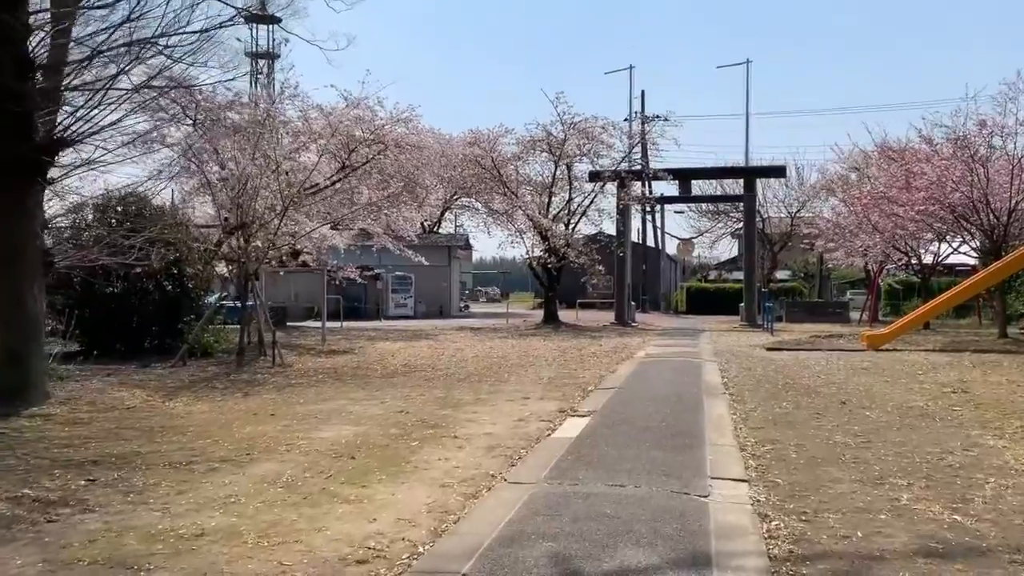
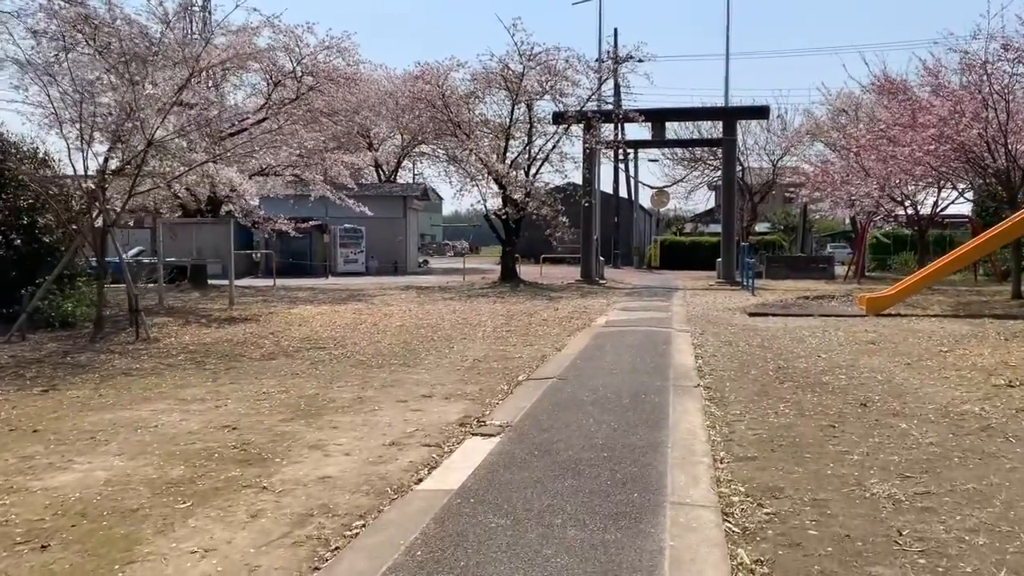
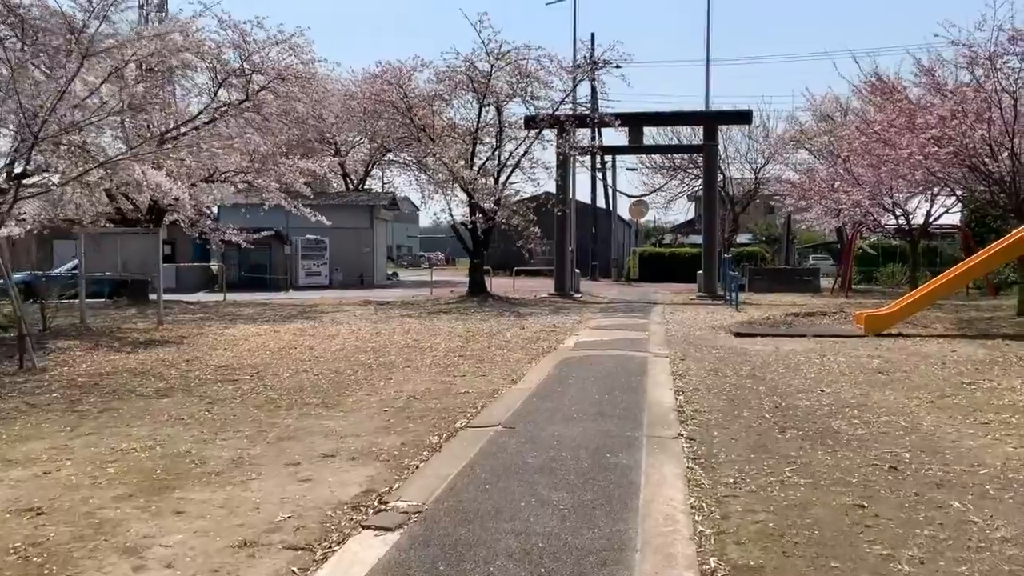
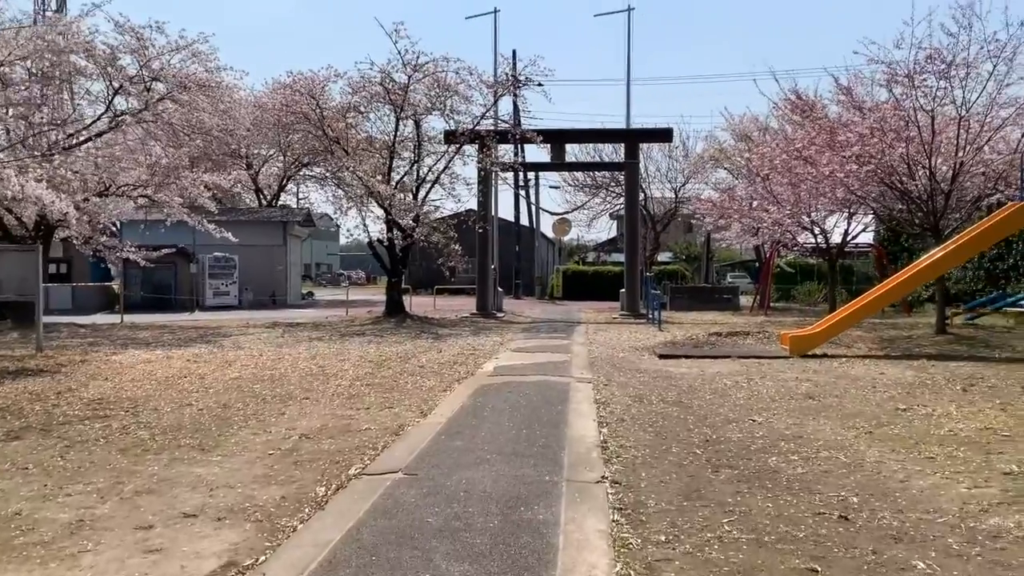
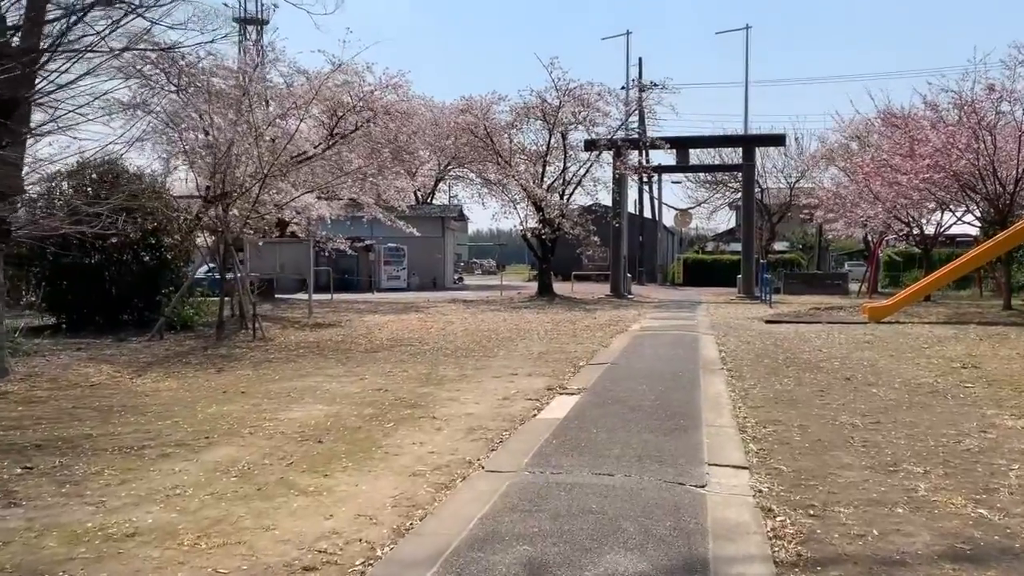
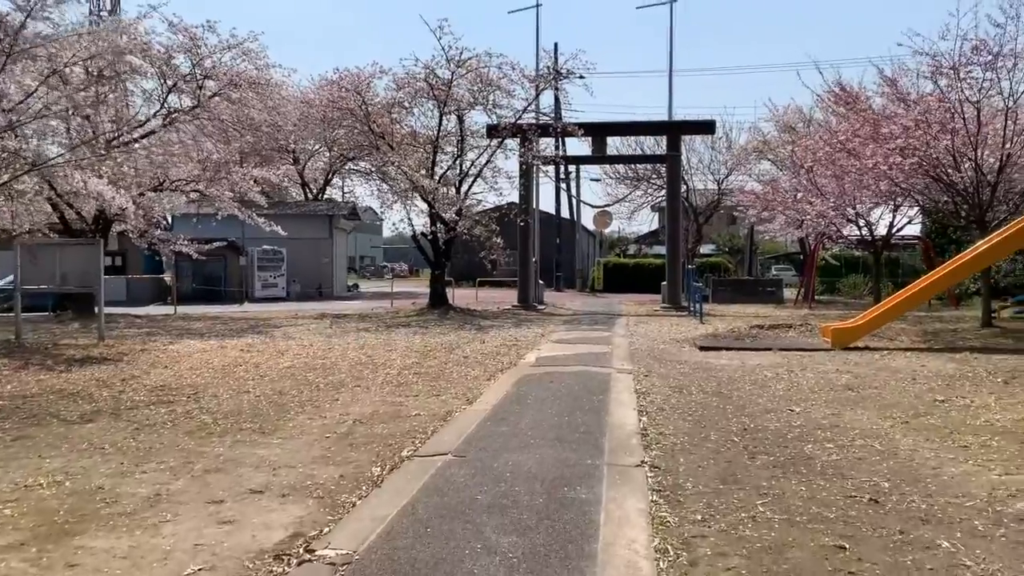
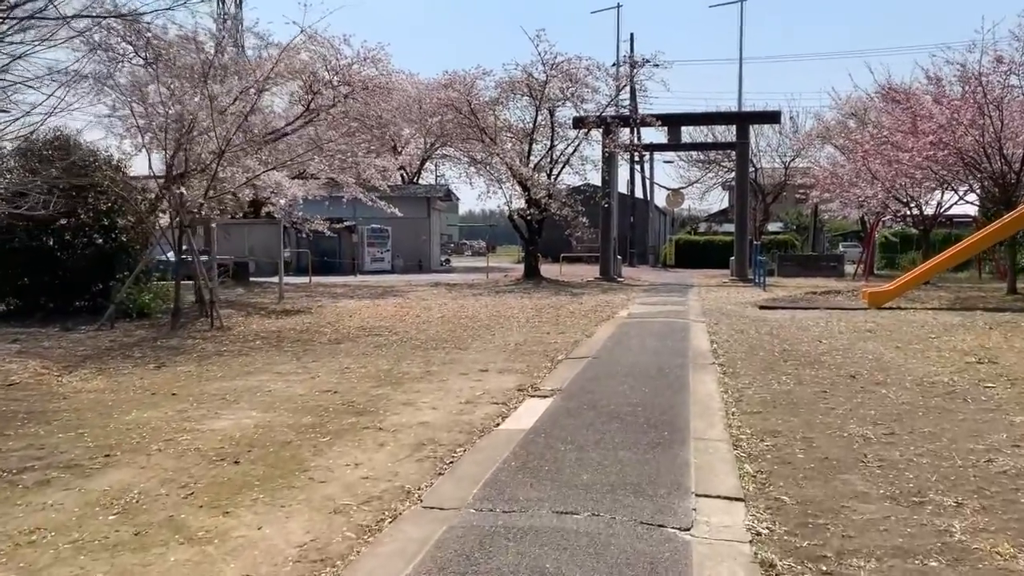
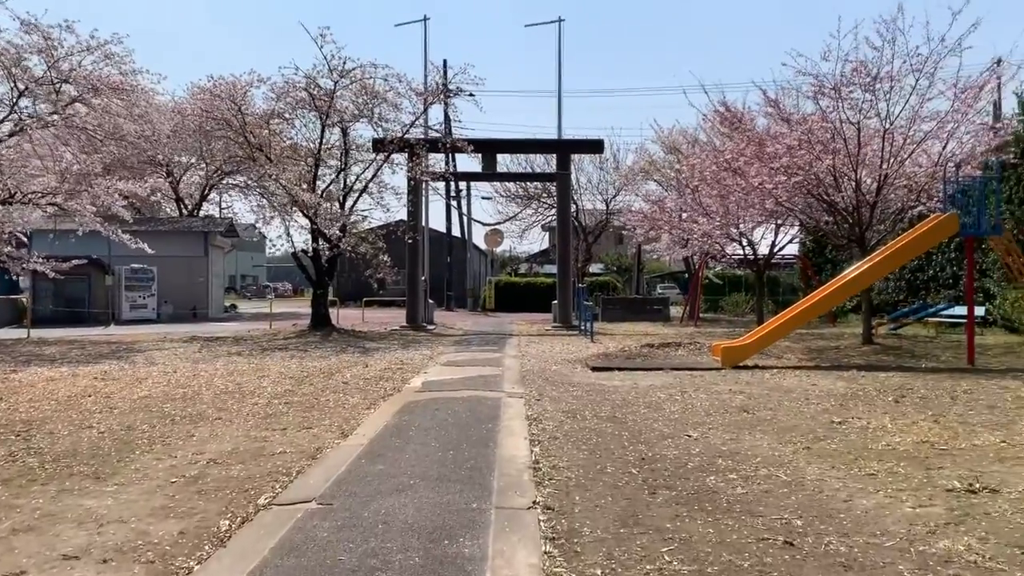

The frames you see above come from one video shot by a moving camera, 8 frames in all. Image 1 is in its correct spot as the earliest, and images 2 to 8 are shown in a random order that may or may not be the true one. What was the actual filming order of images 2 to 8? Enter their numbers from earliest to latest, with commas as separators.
5, 7, 2, 3, 6, 4, 8
